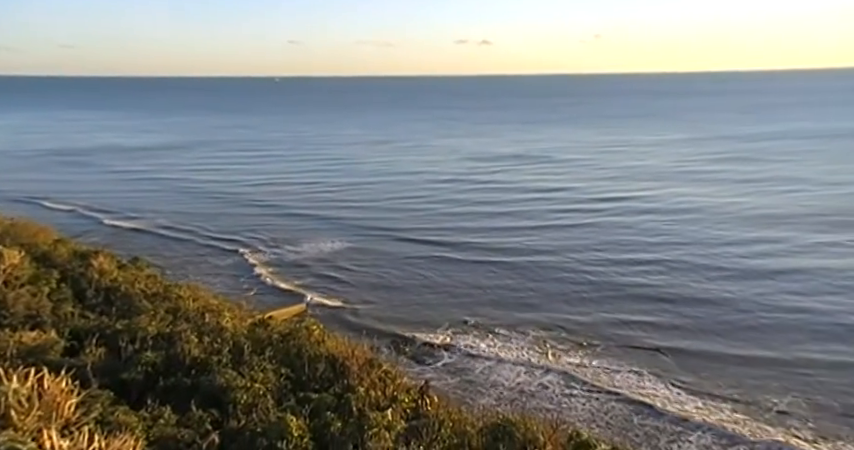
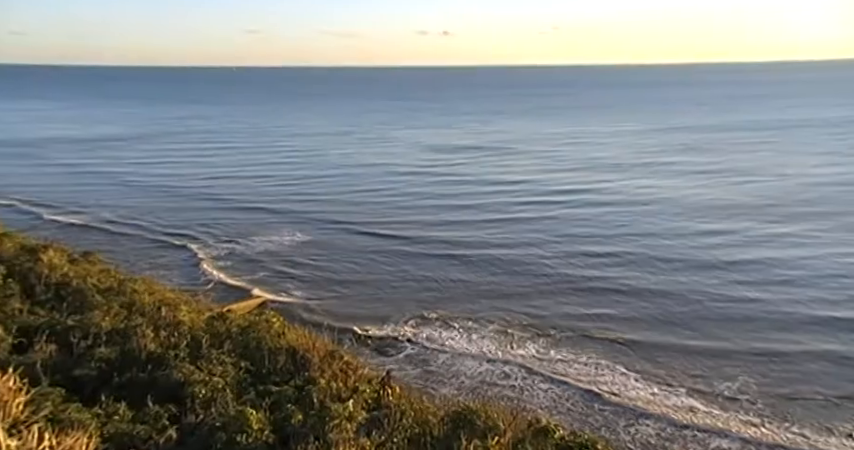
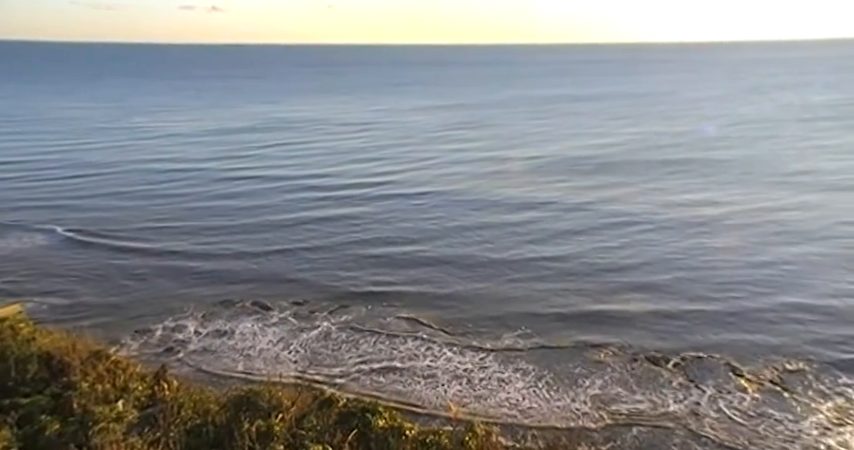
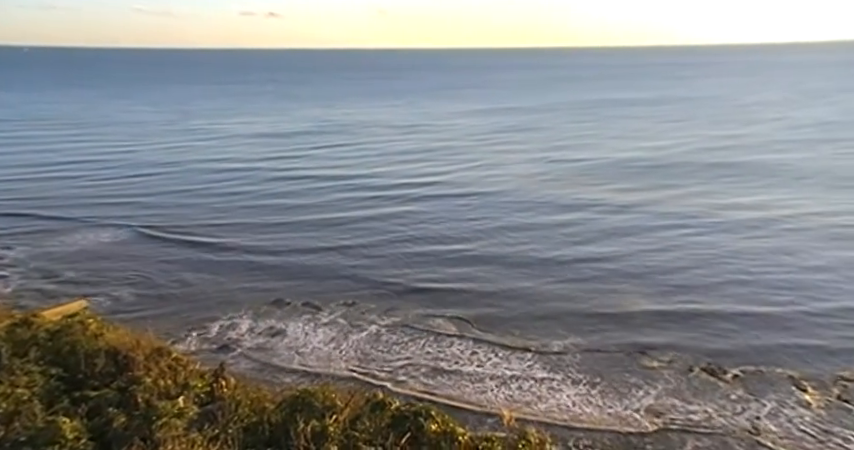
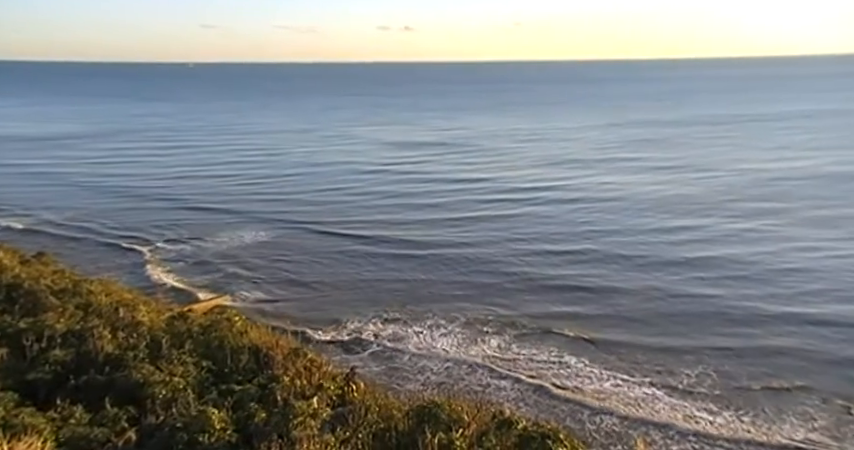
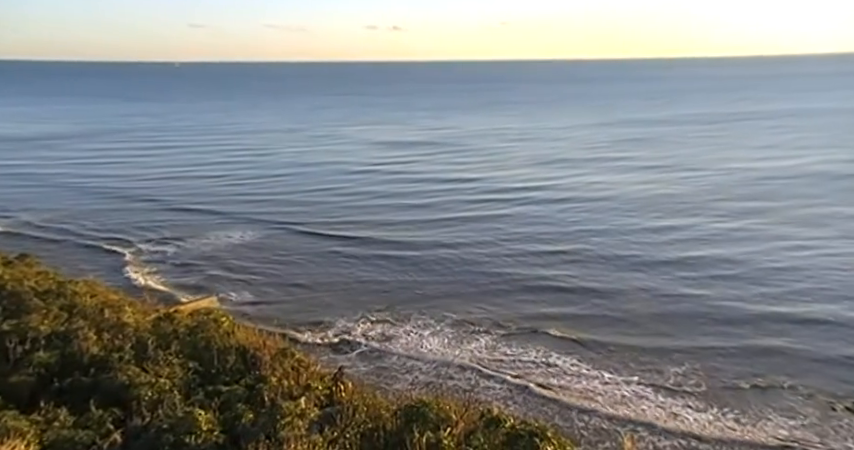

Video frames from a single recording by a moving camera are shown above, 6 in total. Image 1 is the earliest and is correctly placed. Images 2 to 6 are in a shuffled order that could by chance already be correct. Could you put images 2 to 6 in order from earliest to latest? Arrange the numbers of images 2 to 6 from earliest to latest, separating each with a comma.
2, 5, 6, 4, 3
